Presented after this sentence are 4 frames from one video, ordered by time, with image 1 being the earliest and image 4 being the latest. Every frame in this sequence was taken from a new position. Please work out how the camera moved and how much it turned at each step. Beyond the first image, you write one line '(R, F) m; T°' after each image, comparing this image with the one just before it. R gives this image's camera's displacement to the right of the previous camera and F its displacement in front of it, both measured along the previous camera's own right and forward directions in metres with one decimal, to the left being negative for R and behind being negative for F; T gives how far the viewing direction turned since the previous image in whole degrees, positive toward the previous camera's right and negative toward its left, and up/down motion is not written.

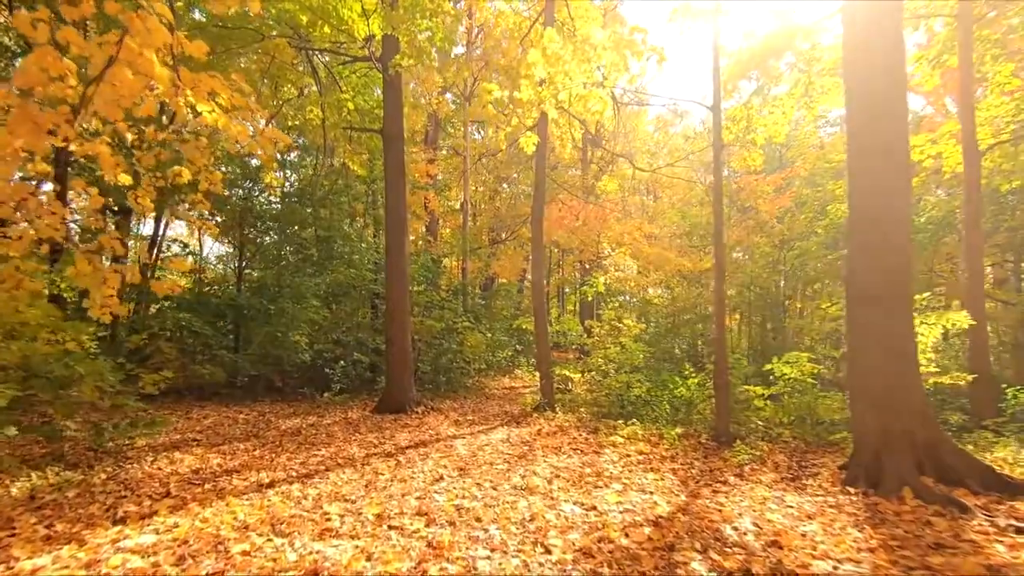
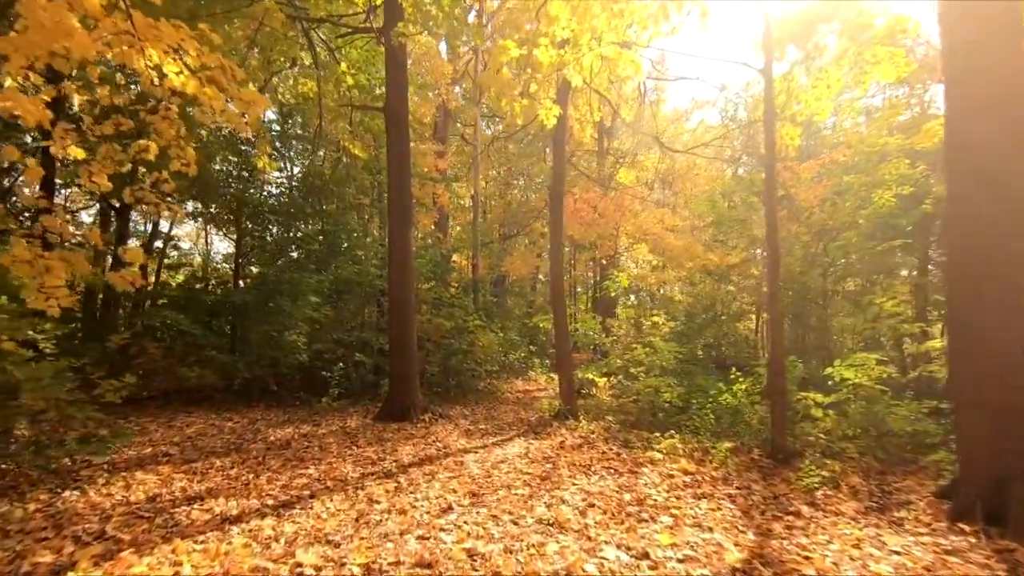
(-0.1, +1.0) m; -1°
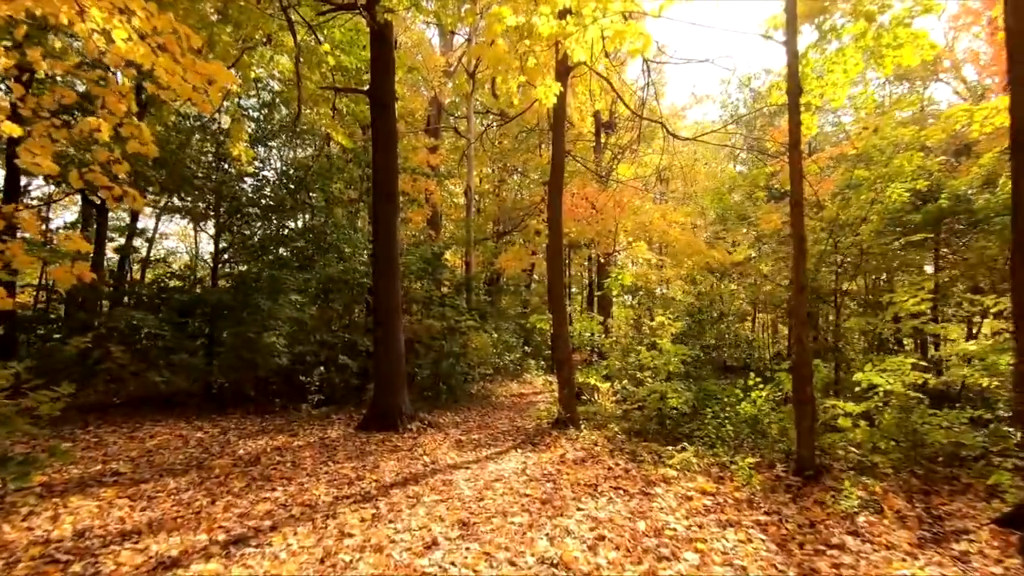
(0.0, +0.7) m; +1°
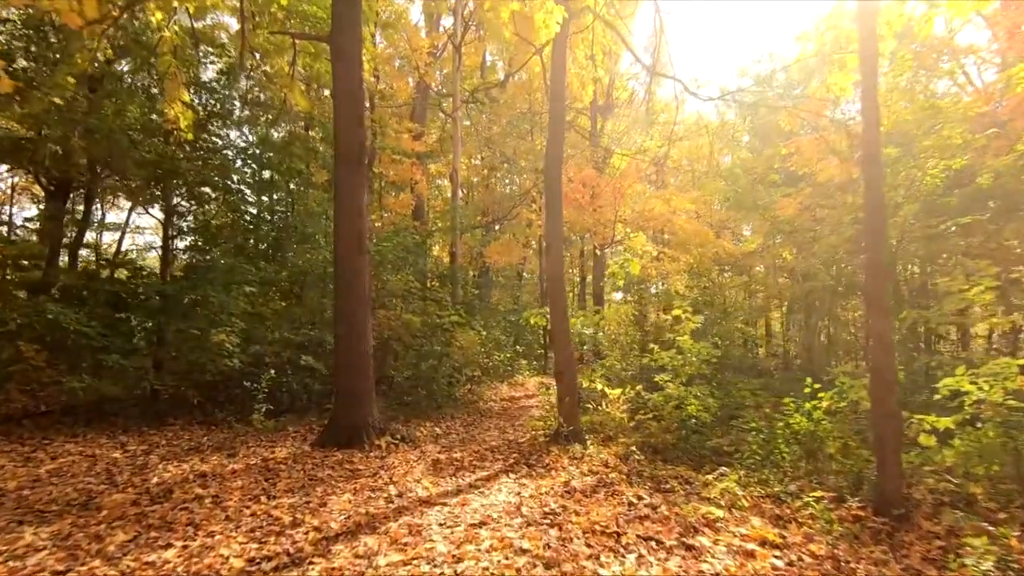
(0.0, +1.4) m; +1°
